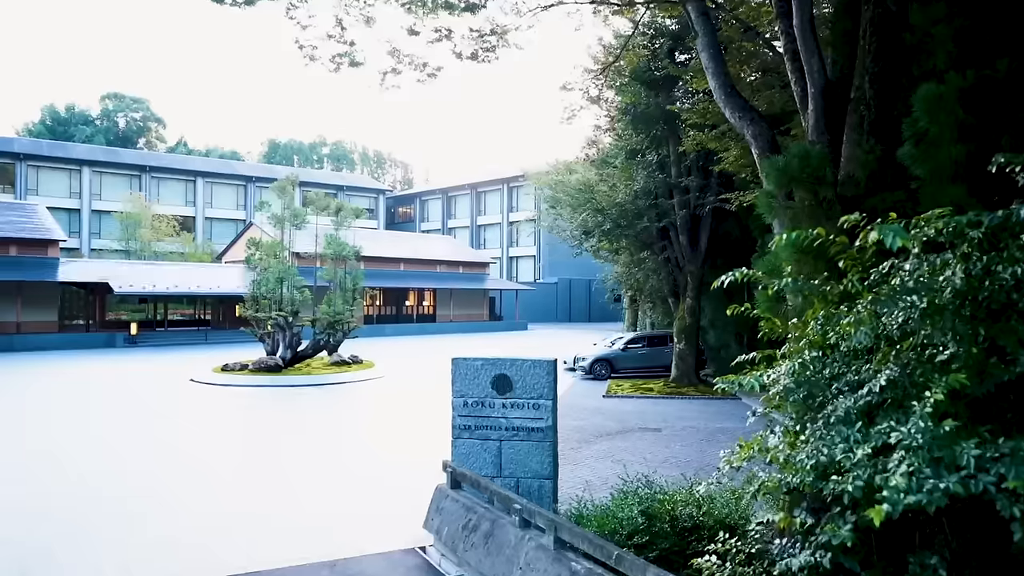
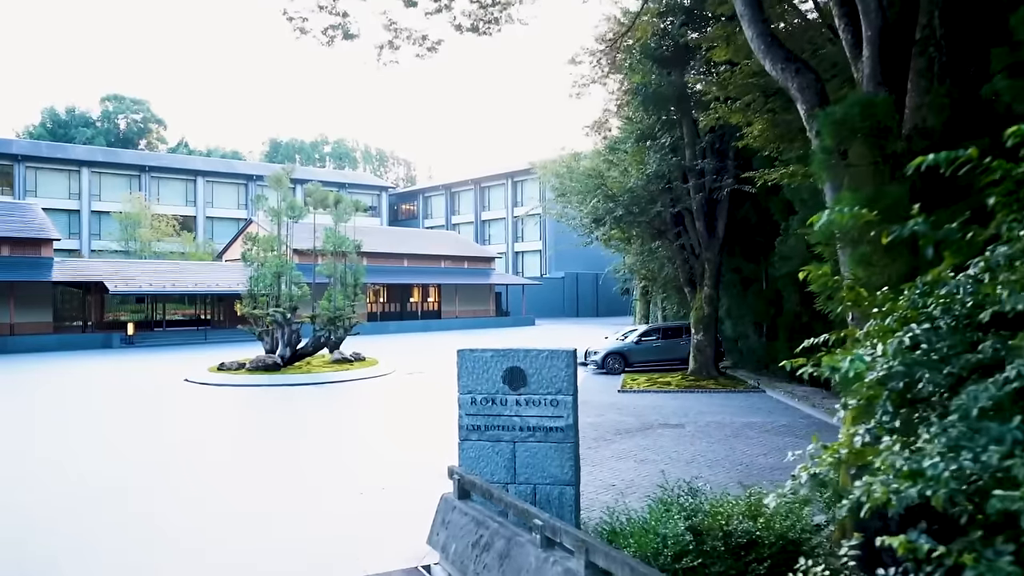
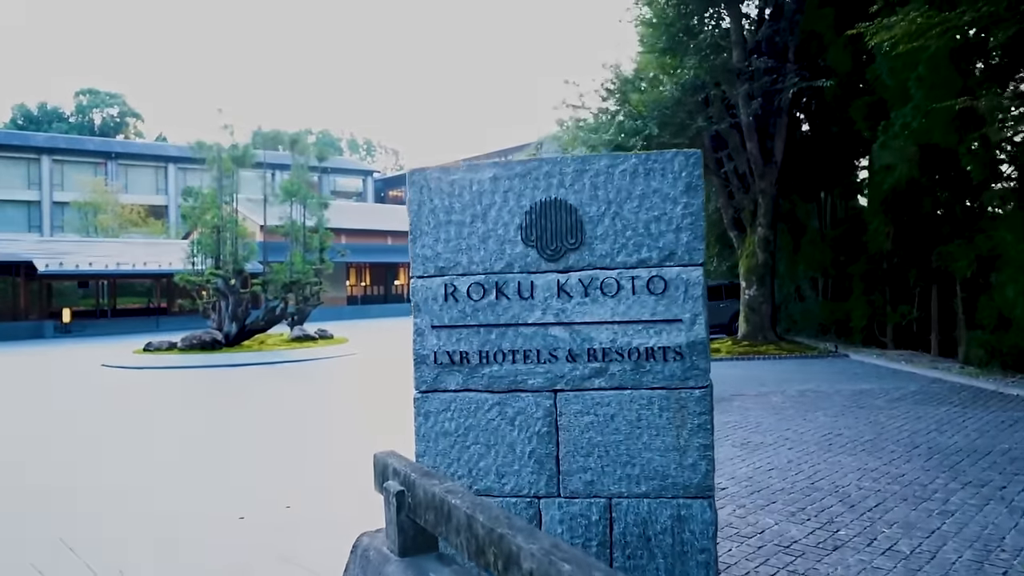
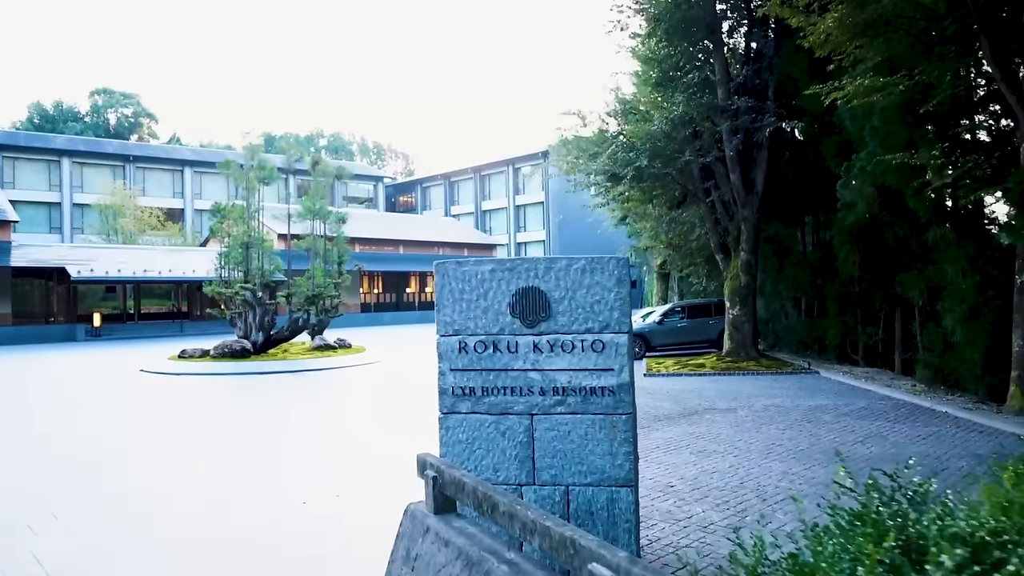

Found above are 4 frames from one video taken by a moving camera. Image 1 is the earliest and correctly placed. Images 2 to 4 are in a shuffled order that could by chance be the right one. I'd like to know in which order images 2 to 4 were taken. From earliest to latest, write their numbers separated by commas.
2, 4, 3
